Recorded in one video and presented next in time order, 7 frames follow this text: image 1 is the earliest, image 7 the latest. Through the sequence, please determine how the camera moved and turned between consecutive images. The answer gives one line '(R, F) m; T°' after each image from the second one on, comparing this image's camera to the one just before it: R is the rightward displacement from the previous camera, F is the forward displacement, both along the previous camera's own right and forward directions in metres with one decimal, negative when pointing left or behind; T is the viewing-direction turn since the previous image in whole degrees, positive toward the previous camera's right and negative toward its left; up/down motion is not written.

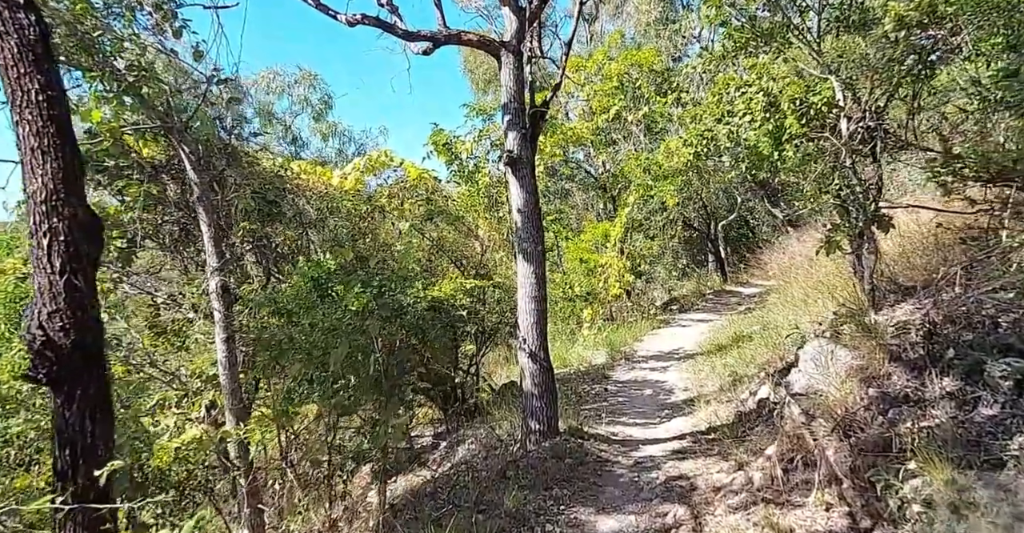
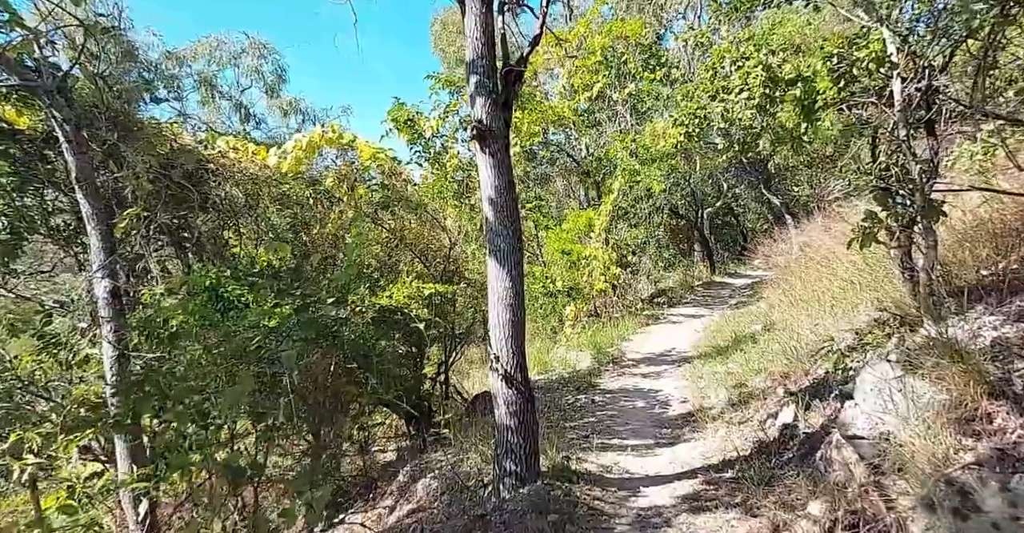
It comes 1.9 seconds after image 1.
(+0.1, +1.0) m; +2°
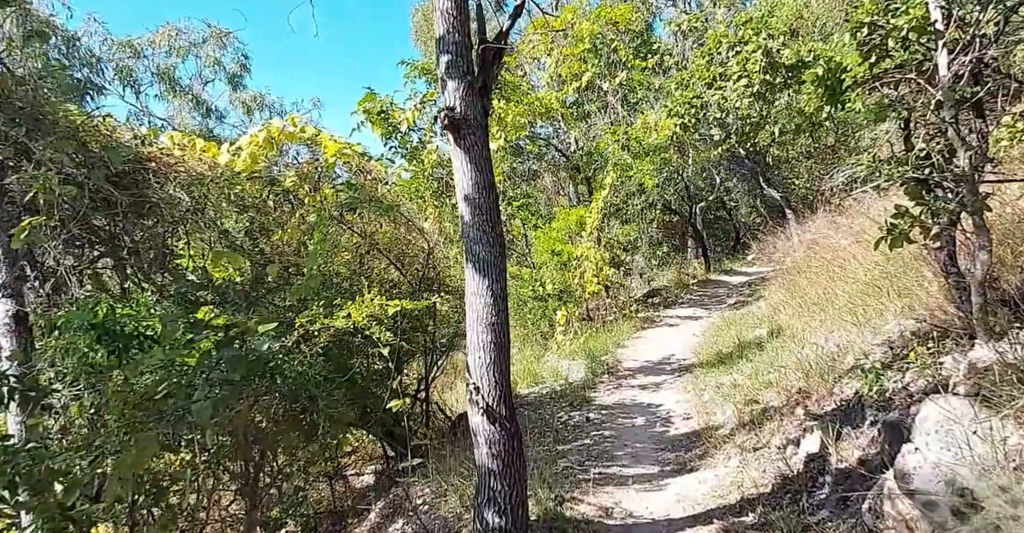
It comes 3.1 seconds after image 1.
(+0.1, +0.6) m; +1°
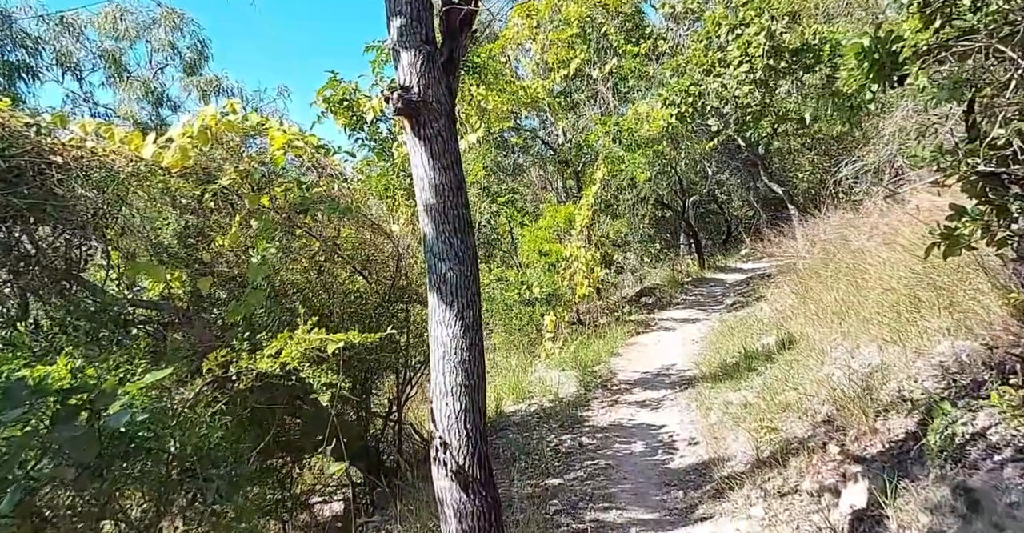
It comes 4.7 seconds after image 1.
(0.0, +0.7) m; +1°
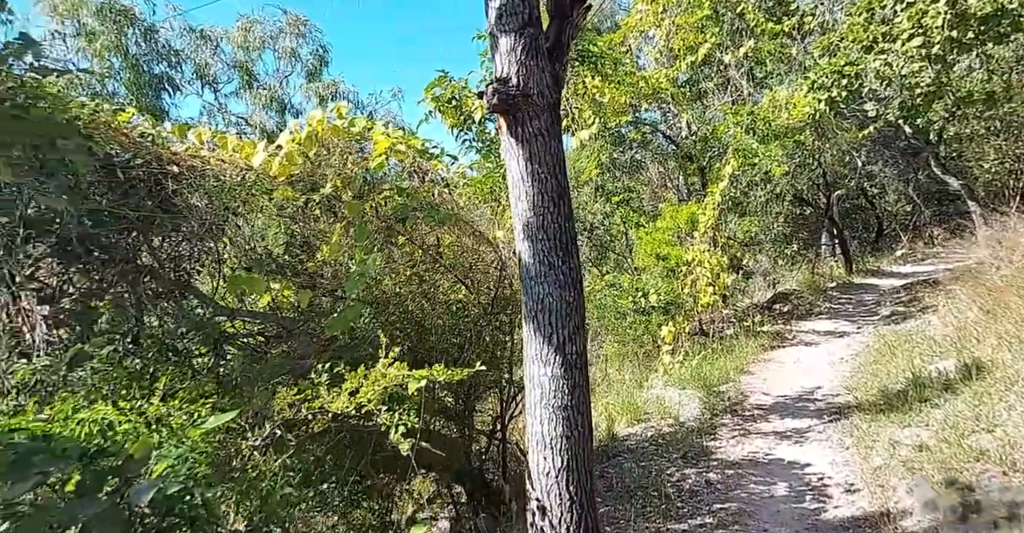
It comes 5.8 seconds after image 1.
(0.0, +0.5) m; -11°
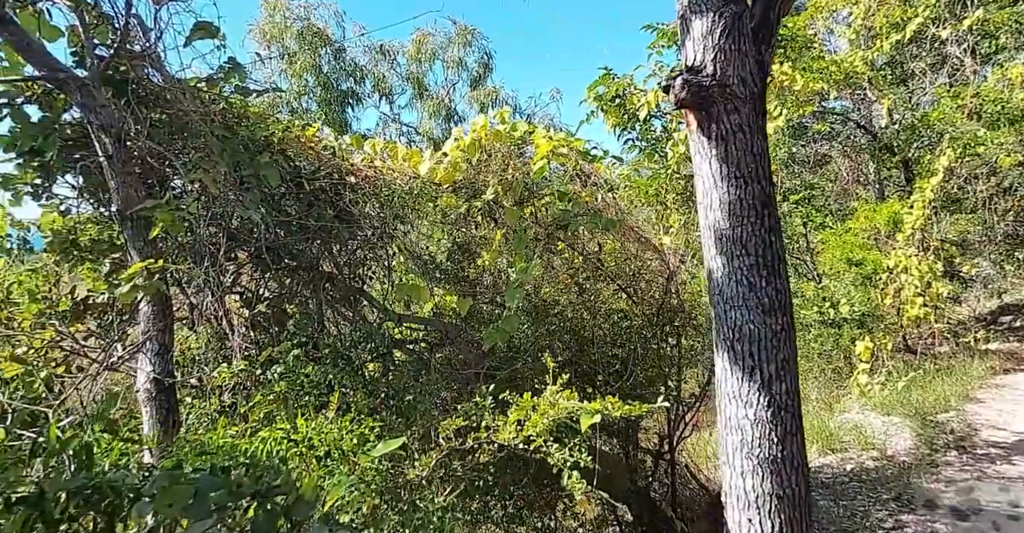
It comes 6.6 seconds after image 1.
(-0.1, +0.3) m; -14°
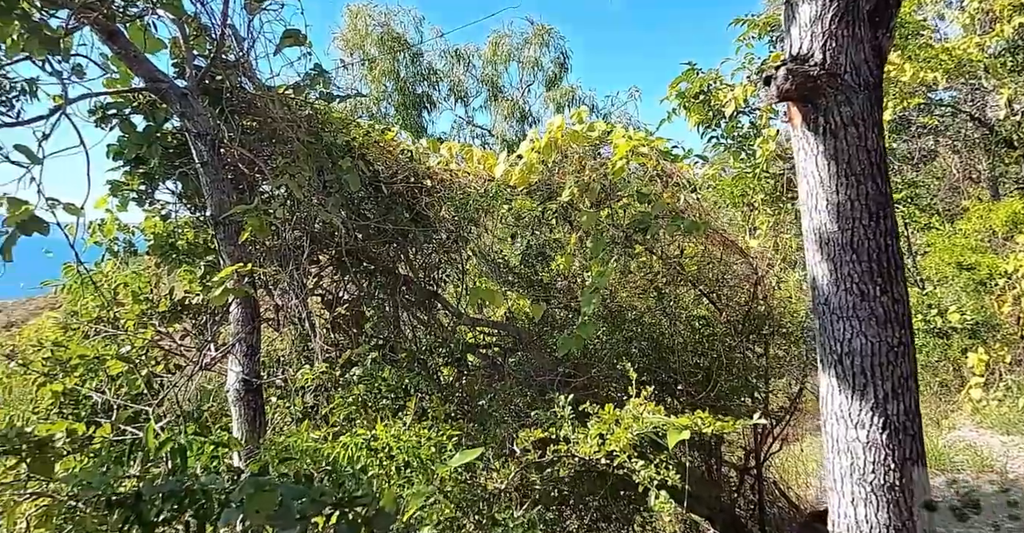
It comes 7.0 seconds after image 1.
(0.0, +0.1) m; -7°
